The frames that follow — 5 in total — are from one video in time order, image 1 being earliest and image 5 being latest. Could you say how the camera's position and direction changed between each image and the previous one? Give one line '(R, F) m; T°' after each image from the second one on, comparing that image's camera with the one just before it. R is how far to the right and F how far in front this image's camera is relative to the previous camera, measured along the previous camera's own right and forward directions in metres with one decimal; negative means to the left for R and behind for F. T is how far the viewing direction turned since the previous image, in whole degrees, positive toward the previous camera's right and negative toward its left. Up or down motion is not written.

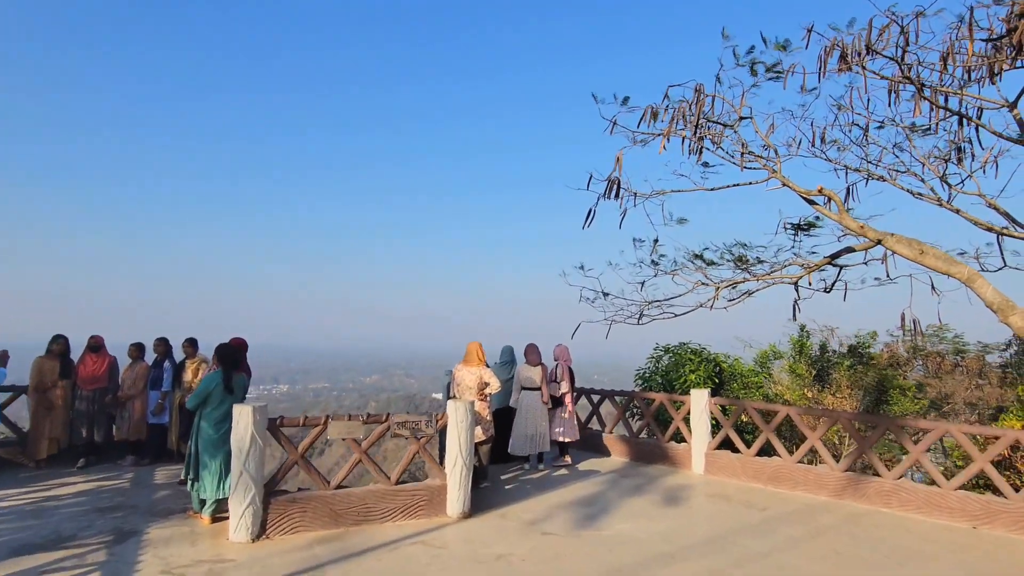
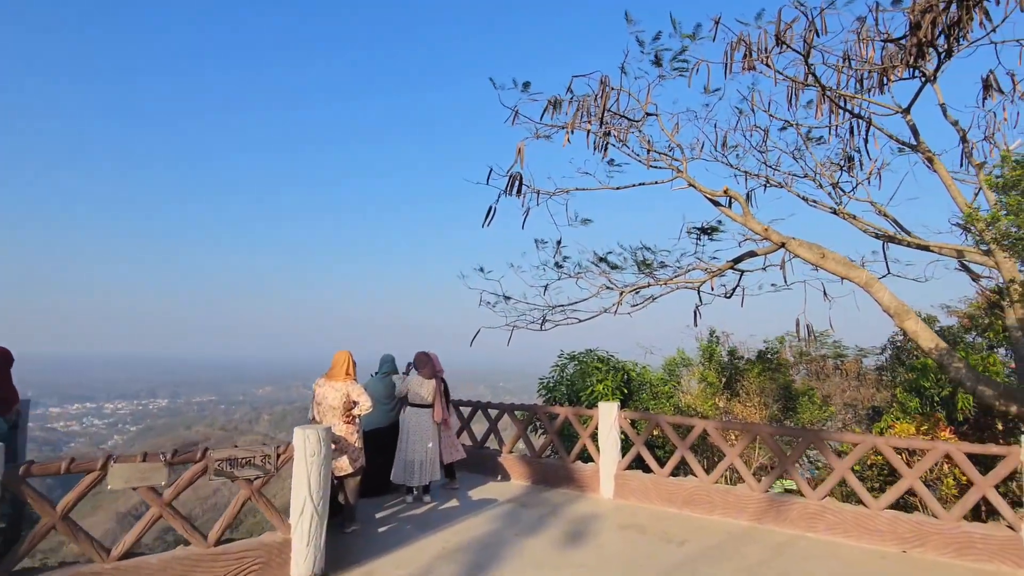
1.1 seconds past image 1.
(+0.2, +1.1) m; +9°
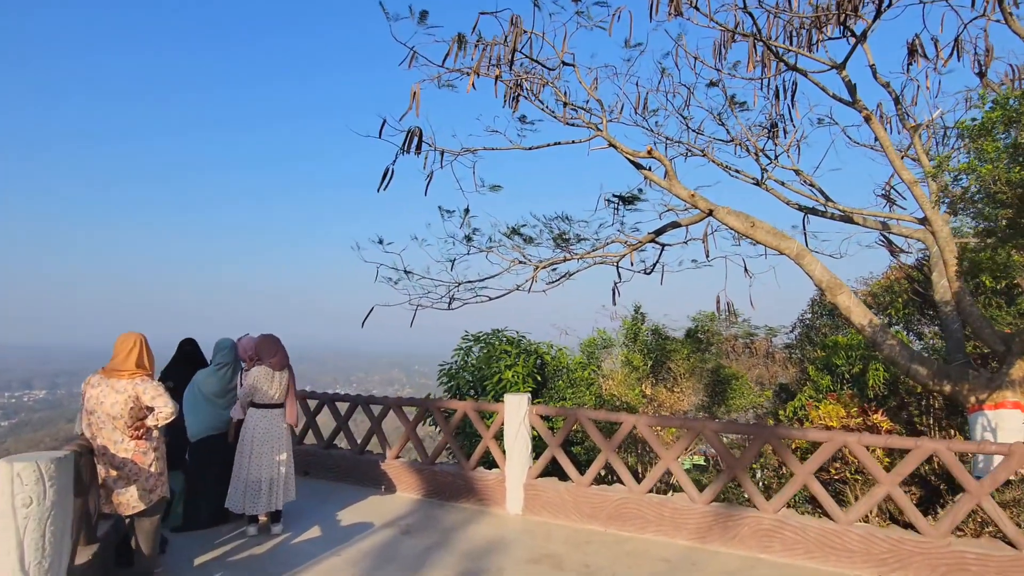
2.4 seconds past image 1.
(+0.3, +1.4) m; +8°
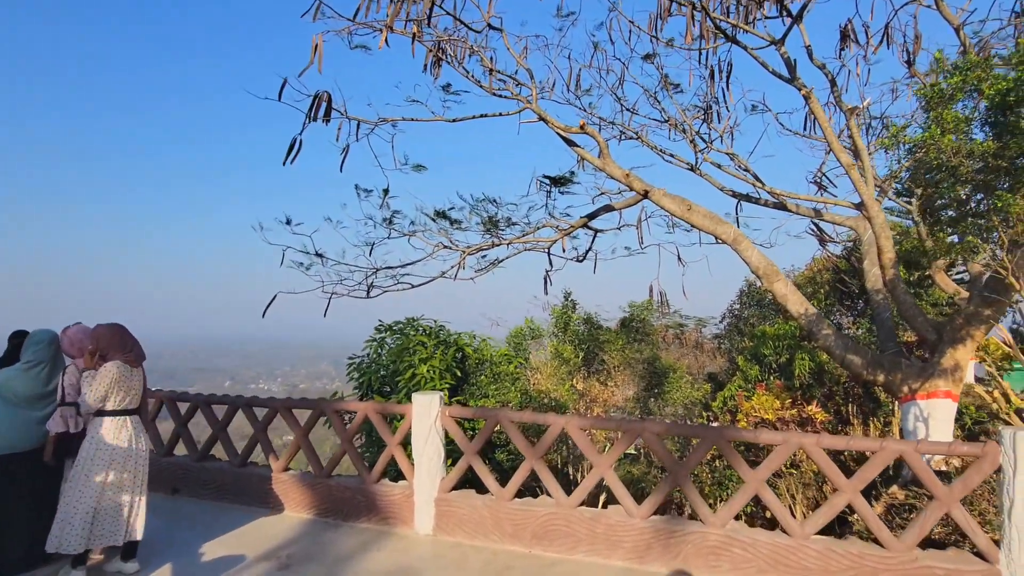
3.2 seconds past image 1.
(+0.2, +0.8) m; +7°
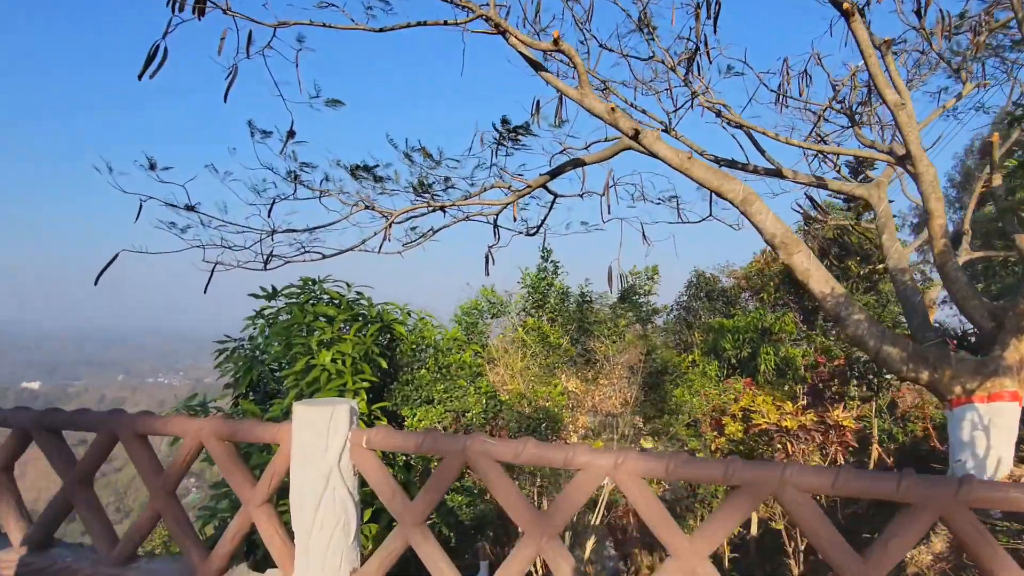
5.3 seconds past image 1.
(-0.2, +2.0) m; +8°
